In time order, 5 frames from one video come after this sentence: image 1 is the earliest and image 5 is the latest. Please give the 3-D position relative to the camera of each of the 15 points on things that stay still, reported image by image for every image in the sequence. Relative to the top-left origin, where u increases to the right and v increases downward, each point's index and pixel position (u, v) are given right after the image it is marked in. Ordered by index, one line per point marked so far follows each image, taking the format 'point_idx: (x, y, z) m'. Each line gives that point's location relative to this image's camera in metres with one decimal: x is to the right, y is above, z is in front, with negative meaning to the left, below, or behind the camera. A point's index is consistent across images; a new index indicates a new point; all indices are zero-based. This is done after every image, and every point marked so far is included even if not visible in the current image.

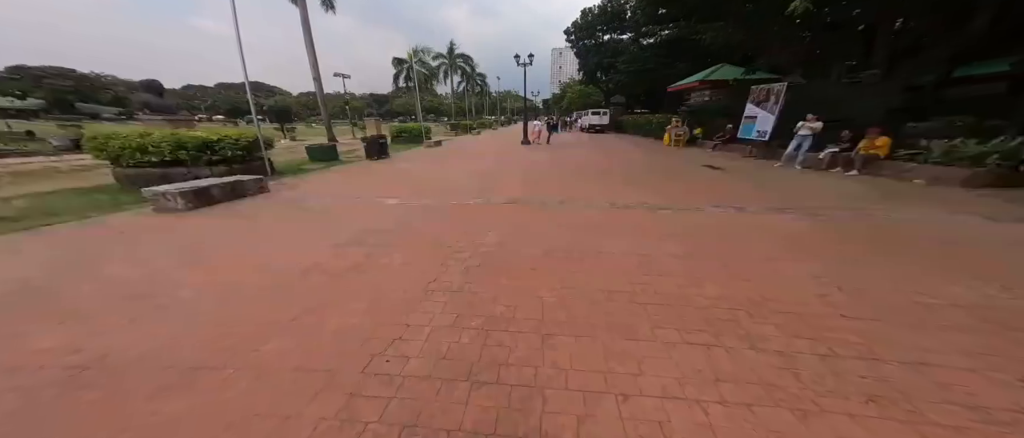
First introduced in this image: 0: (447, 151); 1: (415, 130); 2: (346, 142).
0: (-2.9, +2.3, +12.7) m
1: (-5.8, +5.3, +17.3) m
2: (-8.9, +3.4, +15.7) m
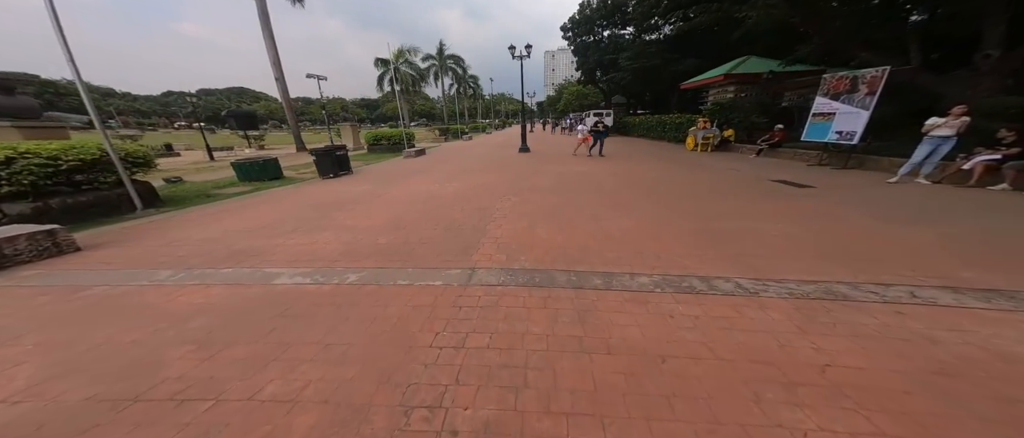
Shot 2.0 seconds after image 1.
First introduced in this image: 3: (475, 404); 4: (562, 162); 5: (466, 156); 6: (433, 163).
0: (-3.1, +1.4, +10.4) m
1: (-6.0, +4.3, +15.0) m
2: (-9.1, +2.4, +13.3) m
3: (-0.2, -0.9, +1.4) m
4: (+1.6, +1.6, +10.0) m
5: (-2.0, +2.1, +12.0) m
6: (-3.1, +1.8, +11.3) m
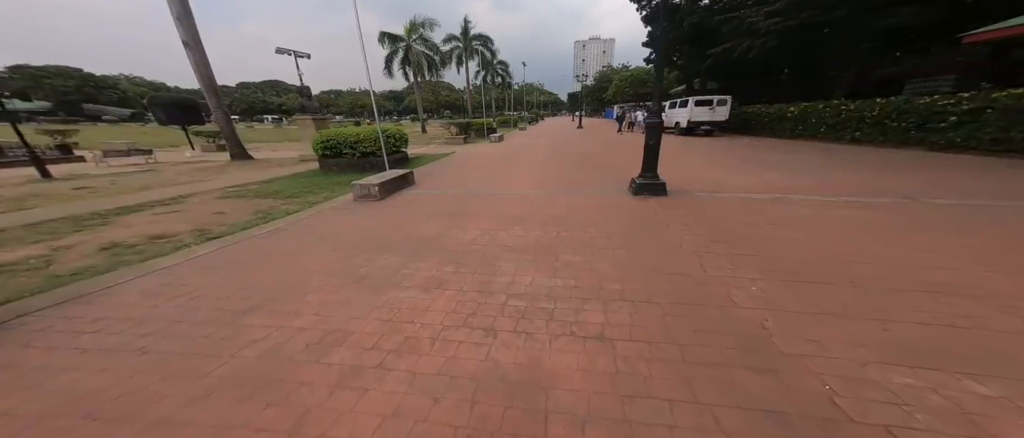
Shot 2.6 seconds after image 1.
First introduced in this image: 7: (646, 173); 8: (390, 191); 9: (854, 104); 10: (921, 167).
0: (-1.8, +0.1, +6.1) m
1: (-4.3, +3.2, +10.9) m
2: (-7.6, +1.3, +9.5) m
3: (+0.3, -2.5, -3.0) m
4: (+2.7, +0.1, +5.3) m
5: (-0.7, +0.8, +7.6) m
6: (-1.8, +0.5, +7.1) m
7: (+2.9, +0.9, +6.3) m
8: (-3.0, +0.7, +7.3) m
9: (+14.8, +5.0, +12.6) m
10: (+12.3, +1.6, +8.7) m
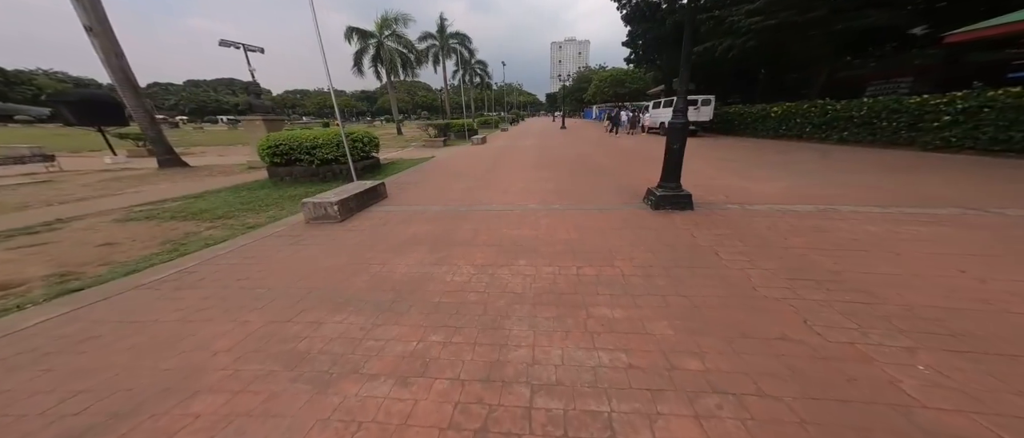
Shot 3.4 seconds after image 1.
0: (-1.8, -0.3, +4.8) m
1: (-4.8, +2.7, +9.3) m
2: (-7.9, +0.7, +7.7) m
3: (+1.0, -2.8, -4.2) m
4: (+2.8, -0.2, +4.3) m
5: (-0.8, +0.4, +6.3) m
6: (-1.9, 0.0, +5.7) m
7: (+2.8, +0.6, +5.3) m
8: (-3.2, +0.2, +5.8) m
9: (+14.1, +5.0, +12.6) m
10: (+12.0, +1.5, +8.4) m
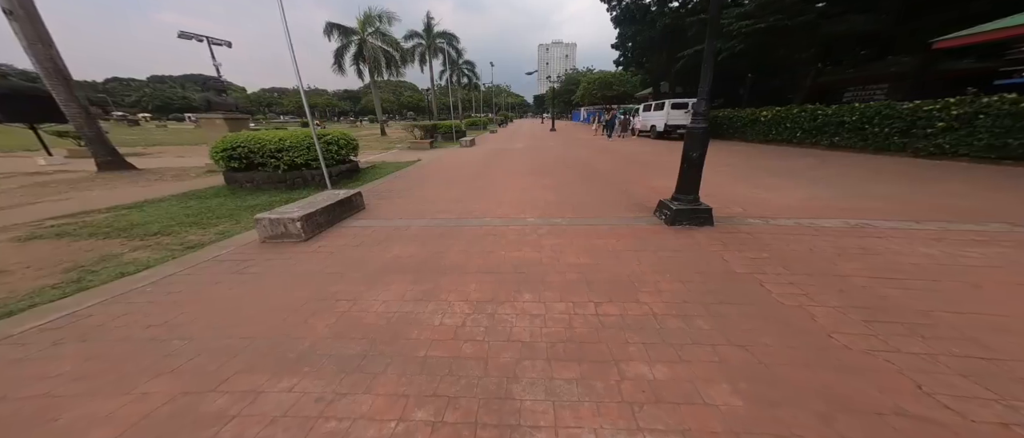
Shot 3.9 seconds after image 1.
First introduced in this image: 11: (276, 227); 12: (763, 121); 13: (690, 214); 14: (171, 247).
0: (-1.8, -0.6, +3.9) m
1: (-5.0, +2.3, +8.4) m
2: (-8.0, +0.4, +6.6) m
3: (+1.4, -3.1, -4.8) m
4: (+2.8, -0.4, +3.7) m
5: (-0.9, +0.1, +5.5) m
6: (-1.9, -0.3, +4.9) m
7: (+2.8, +0.4, +4.7) m
8: (-3.2, -0.1, +5.0) m
9: (+13.7, +4.7, +12.5) m
10: (+11.8, +1.3, +8.3) m
11: (-3.6, -0.1, +4.5) m
12: (+13.6, +5.3, +15.8) m
13: (+2.8, +0.1, +4.6) m
14: (-5.3, -0.4, +4.5) m
